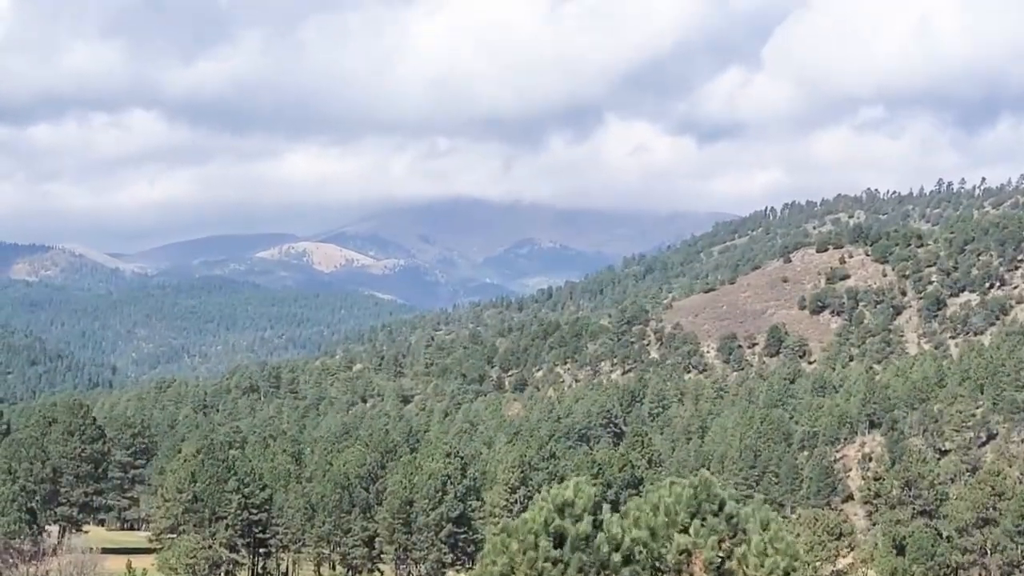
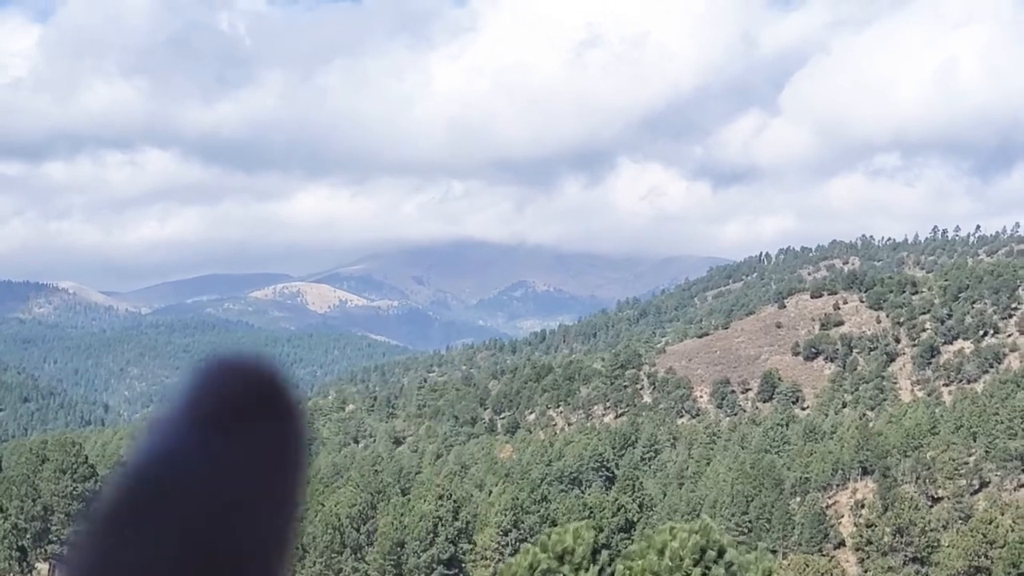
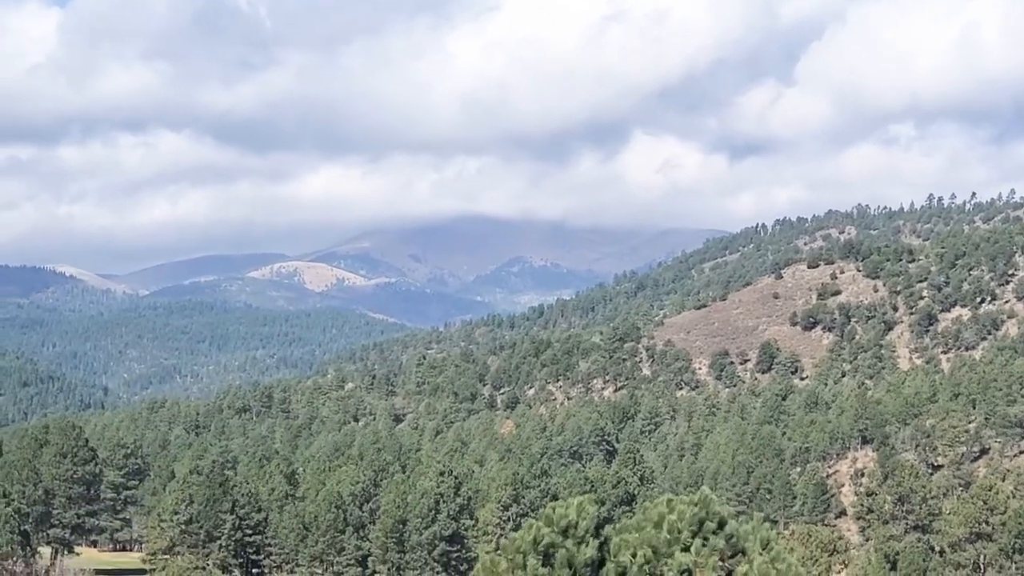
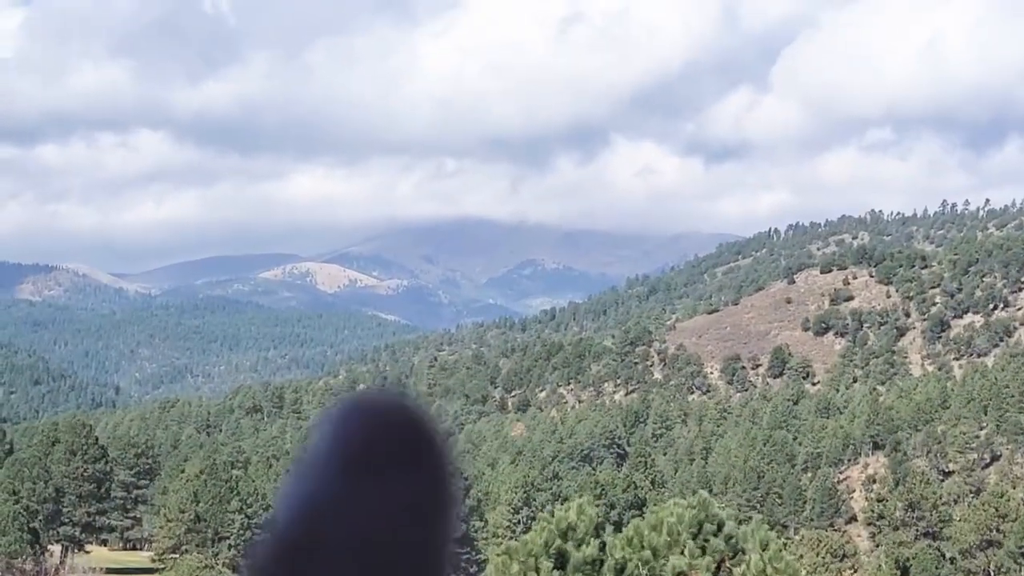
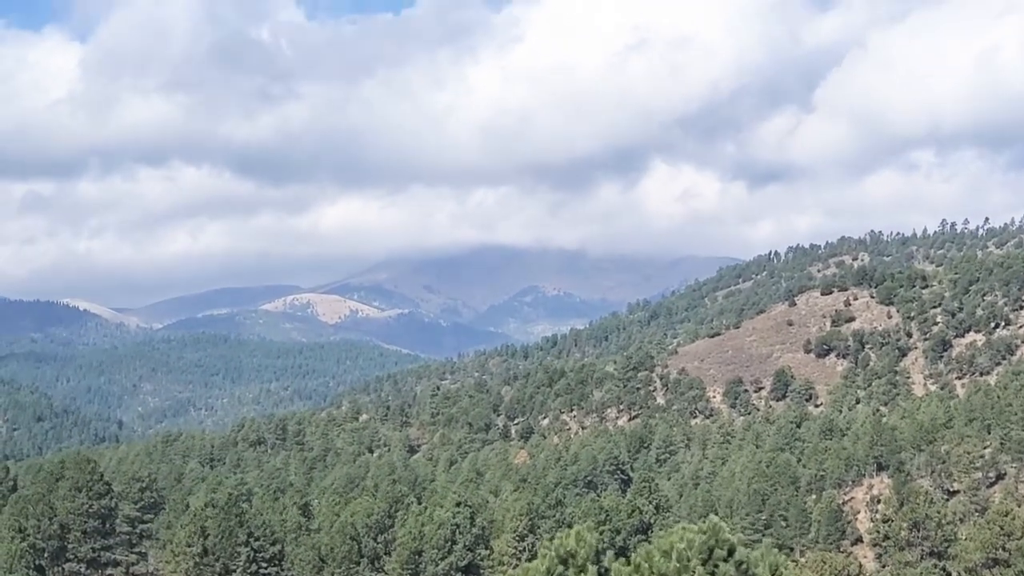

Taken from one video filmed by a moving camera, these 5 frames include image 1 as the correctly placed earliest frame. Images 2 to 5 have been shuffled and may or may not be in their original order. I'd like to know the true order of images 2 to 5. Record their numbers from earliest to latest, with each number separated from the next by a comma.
4, 2, 3, 5
